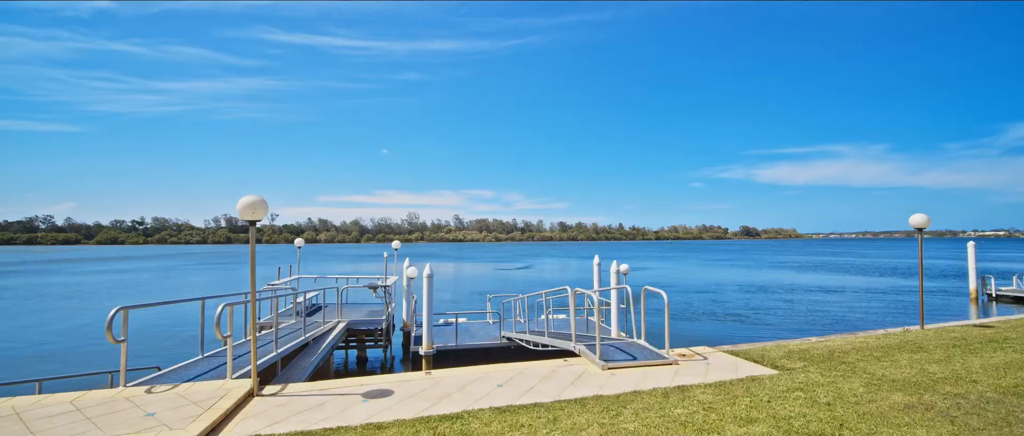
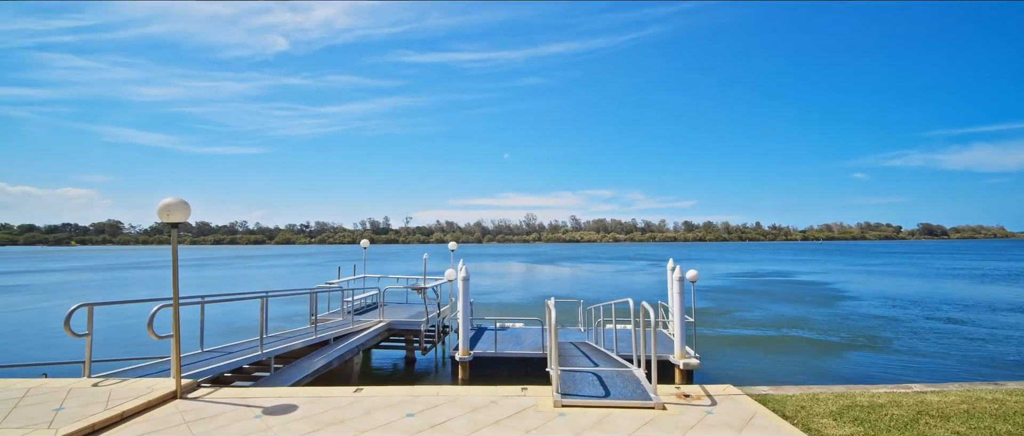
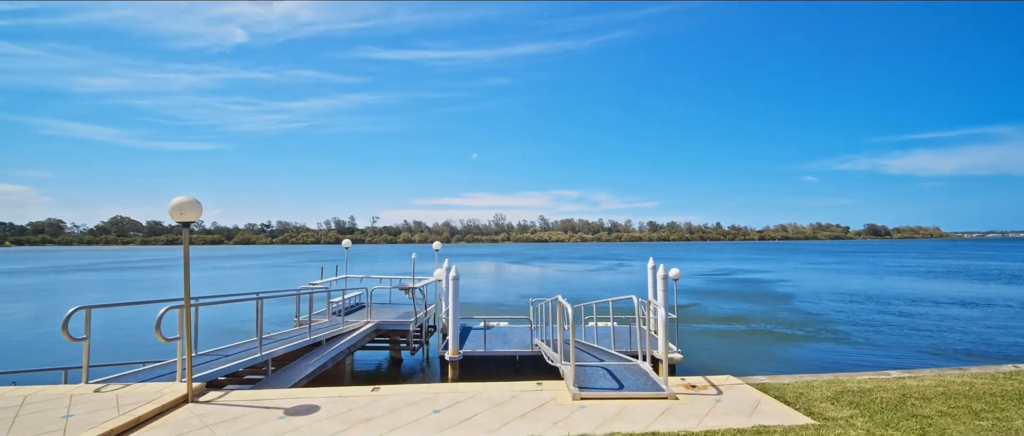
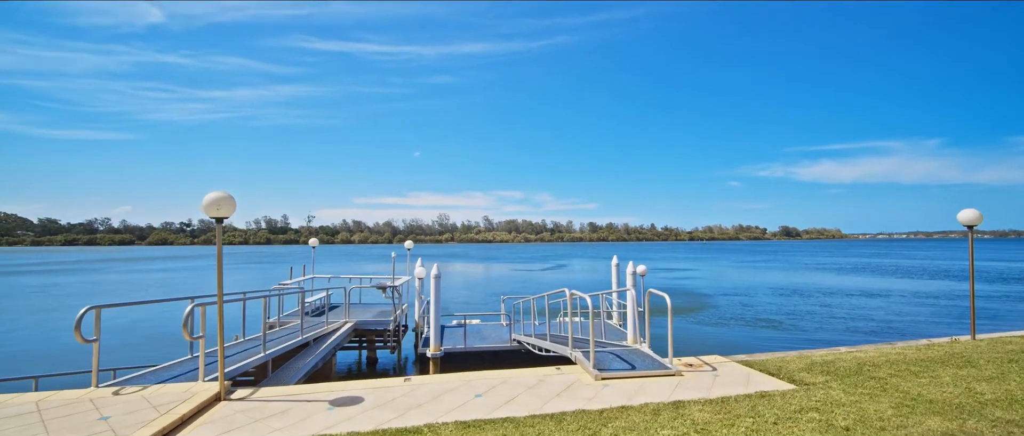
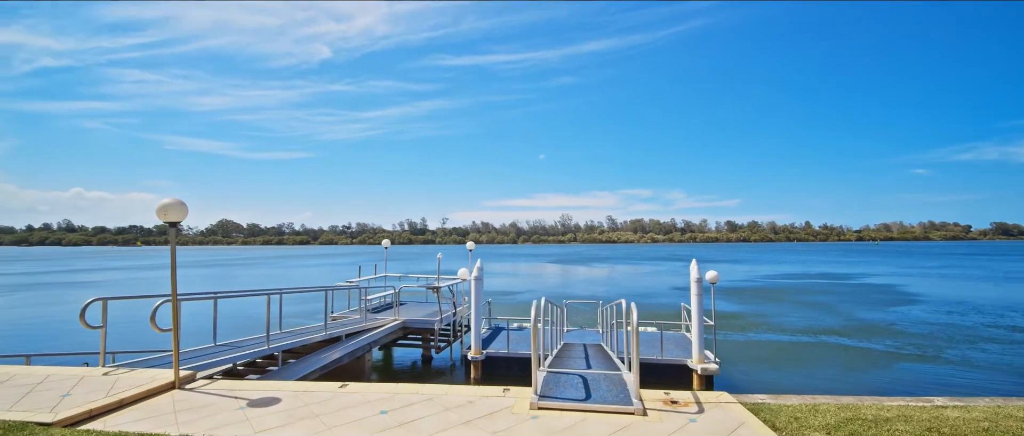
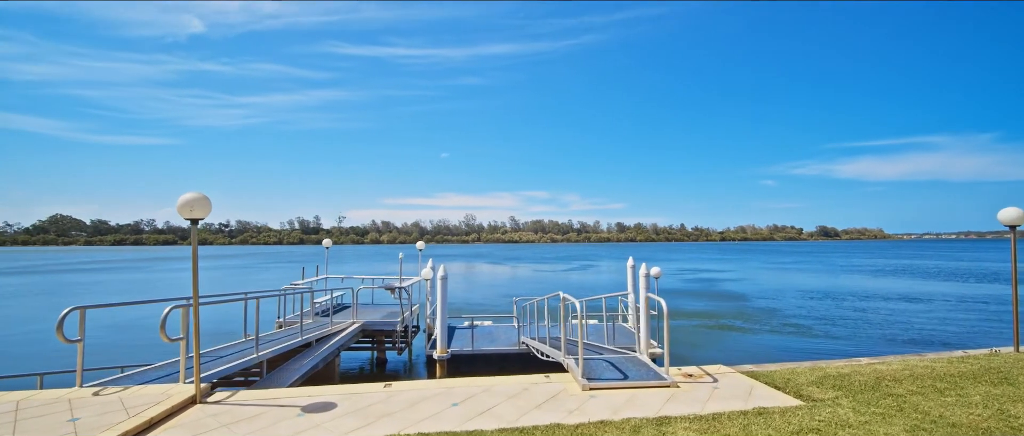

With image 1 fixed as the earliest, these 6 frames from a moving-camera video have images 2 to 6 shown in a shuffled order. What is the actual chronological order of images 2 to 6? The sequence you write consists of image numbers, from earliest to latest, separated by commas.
4, 6, 3, 2, 5
